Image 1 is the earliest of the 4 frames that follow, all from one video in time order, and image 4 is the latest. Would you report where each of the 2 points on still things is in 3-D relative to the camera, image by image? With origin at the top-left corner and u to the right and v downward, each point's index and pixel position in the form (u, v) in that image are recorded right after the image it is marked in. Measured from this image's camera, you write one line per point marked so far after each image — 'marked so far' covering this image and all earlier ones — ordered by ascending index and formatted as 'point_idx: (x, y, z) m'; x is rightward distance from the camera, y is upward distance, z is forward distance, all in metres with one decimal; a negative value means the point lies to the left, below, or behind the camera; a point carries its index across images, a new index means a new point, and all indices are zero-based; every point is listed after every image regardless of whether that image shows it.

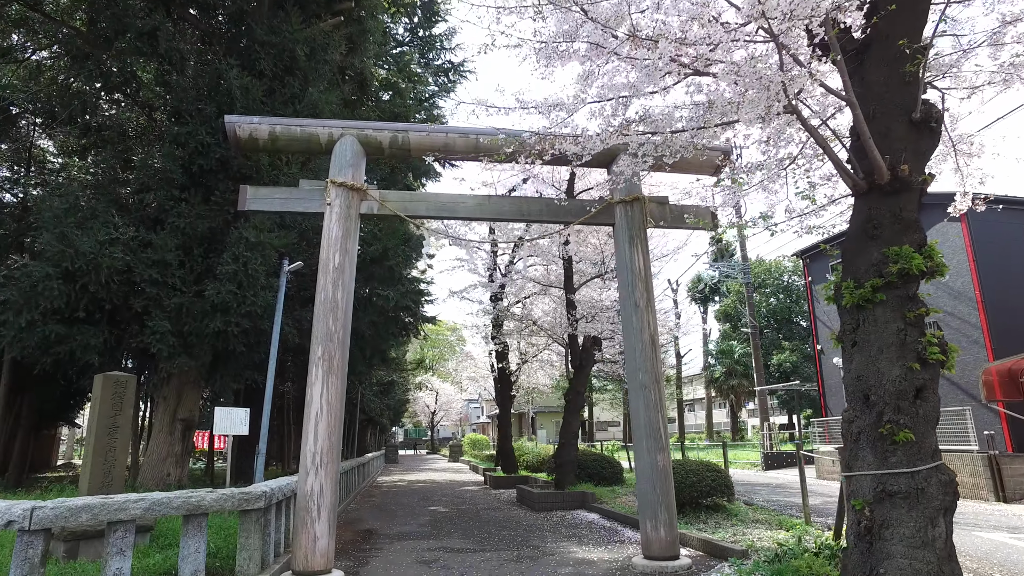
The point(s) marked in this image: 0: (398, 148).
0: (-1.3, +1.5, +7.7) m
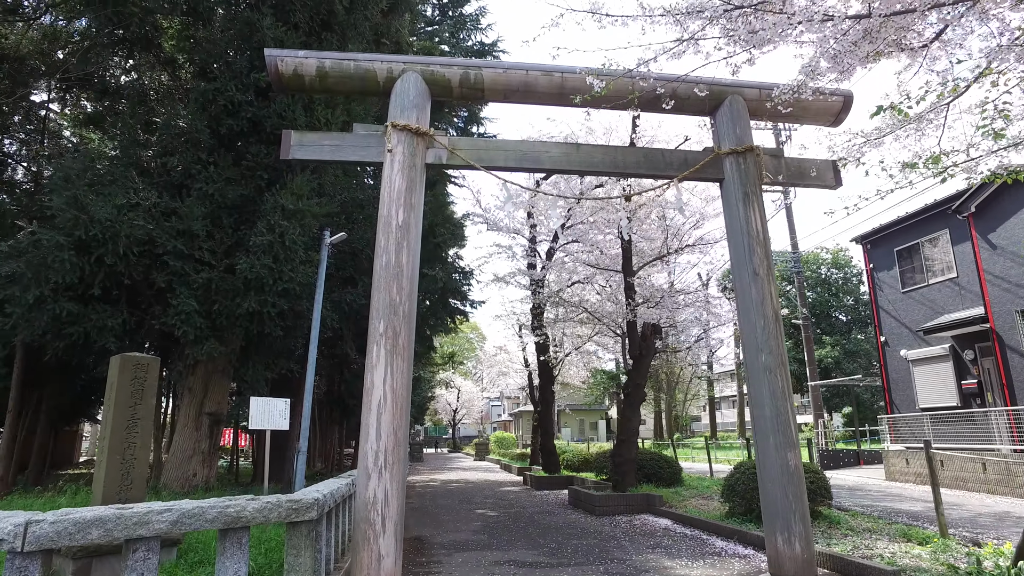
0: (-0.4, +1.9, +6.5) m
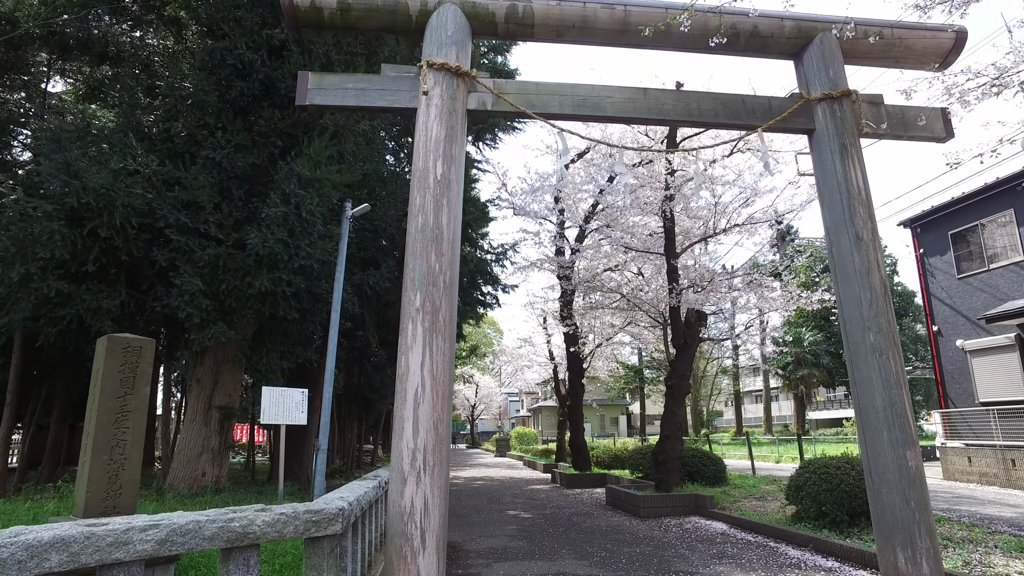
0: (0.0, +2.1, +5.5) m
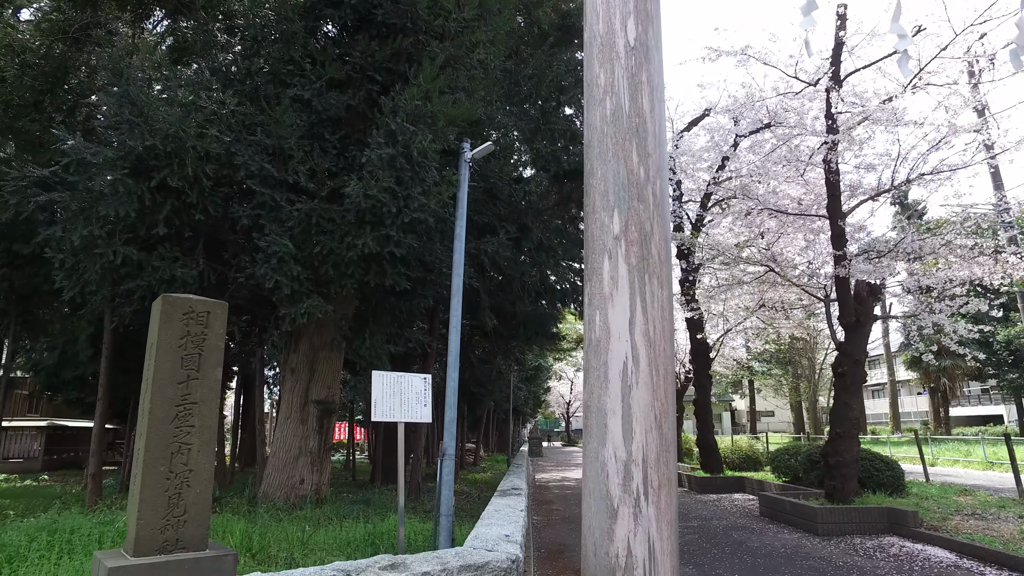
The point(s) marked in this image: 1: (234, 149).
0: (+1.1, +2.5, +3.7) m
1: (-2.4, +1.2, +6.0) m
